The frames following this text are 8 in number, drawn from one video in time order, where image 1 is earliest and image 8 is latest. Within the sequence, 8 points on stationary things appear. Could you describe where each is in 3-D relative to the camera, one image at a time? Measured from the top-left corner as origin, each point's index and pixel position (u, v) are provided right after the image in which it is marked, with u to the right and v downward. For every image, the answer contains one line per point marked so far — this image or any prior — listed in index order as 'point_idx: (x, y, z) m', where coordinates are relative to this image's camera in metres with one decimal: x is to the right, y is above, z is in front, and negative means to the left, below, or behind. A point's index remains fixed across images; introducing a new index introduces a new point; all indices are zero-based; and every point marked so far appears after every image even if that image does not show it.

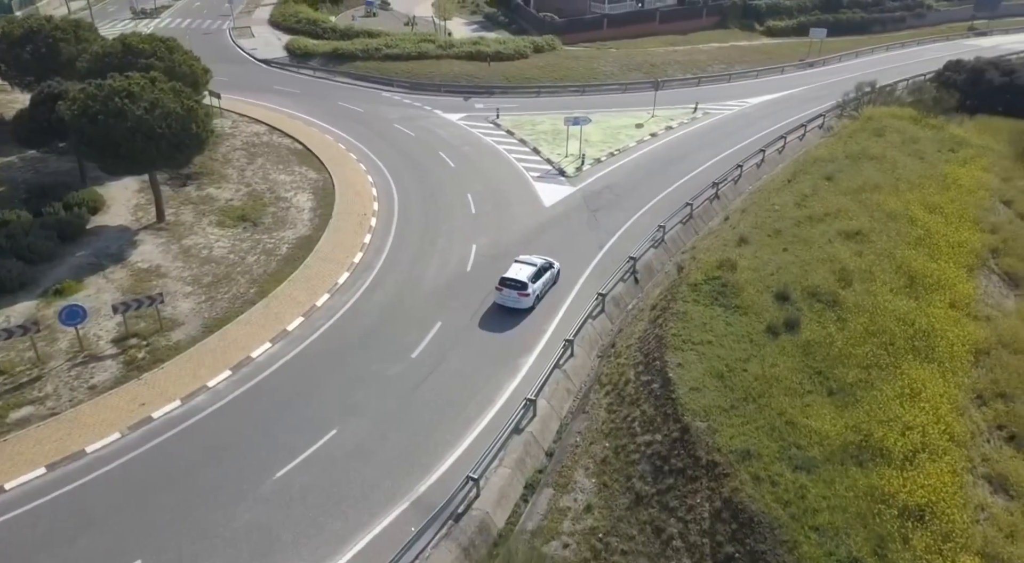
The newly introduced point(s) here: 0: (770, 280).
0: (+6.4, 0.0, +19.0) m
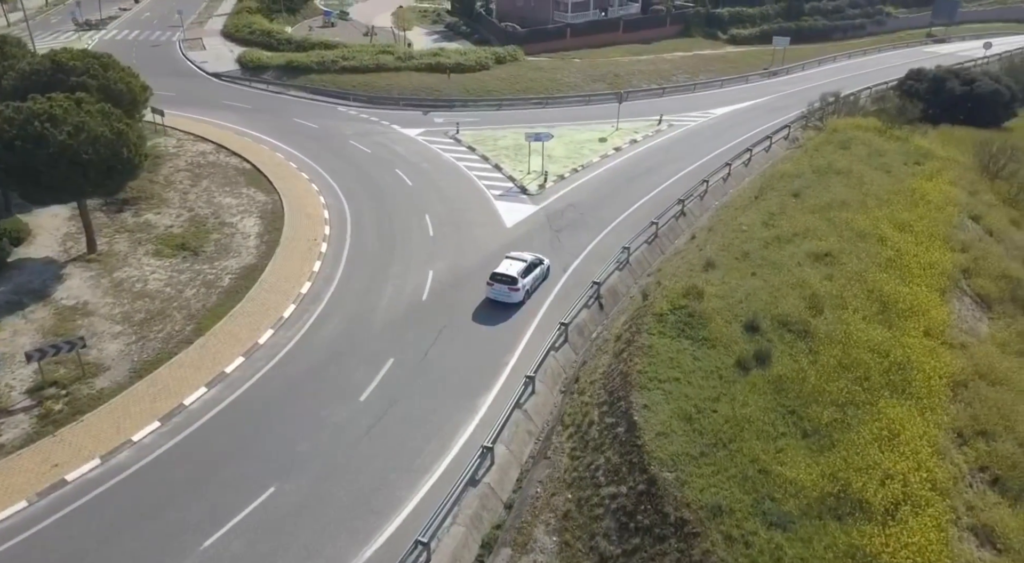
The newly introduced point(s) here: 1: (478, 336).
0: (+5.4, -0.7, +18.2) m
1: (-0.9, -1.4, +19.6) m
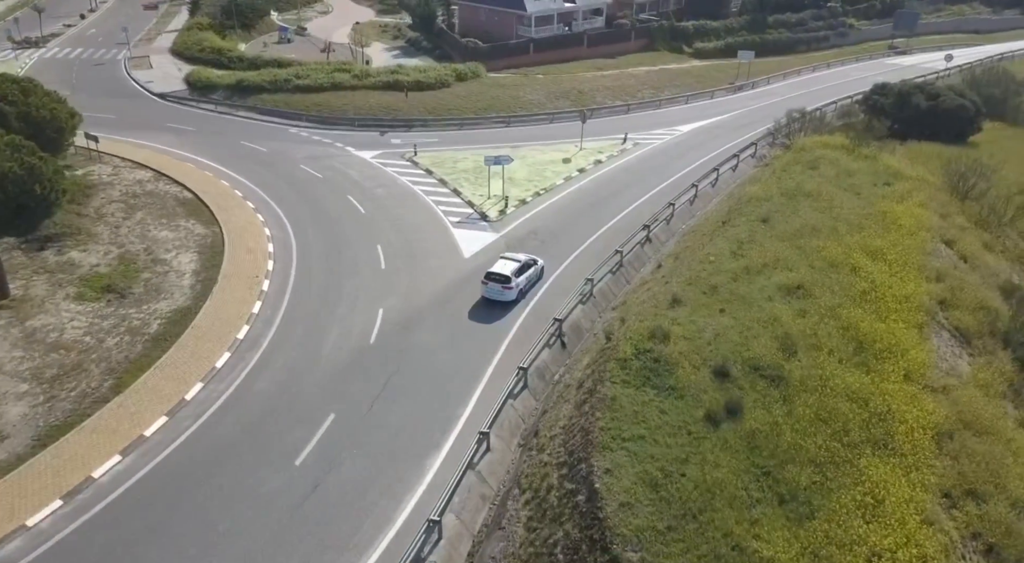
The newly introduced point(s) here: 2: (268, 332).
0: (+4.3, -1.6, +16.9) m
1: (-2.0, -2.4, +18.1) m
2: (-6.3, -1.3, +19.7) m
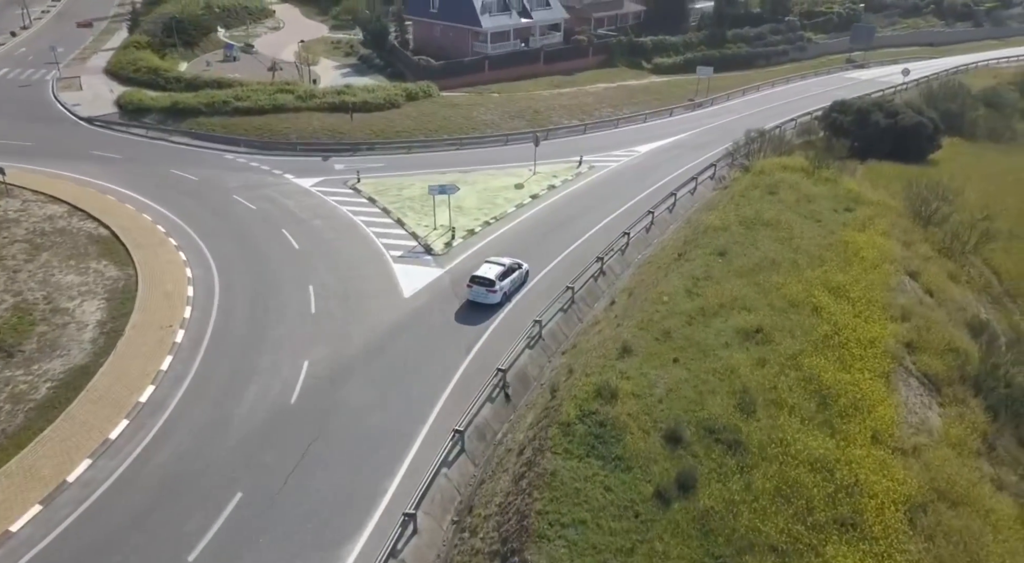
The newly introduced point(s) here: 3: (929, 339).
0: (+2.9, -2.7, +15.3) m
1: (-3.4, -3.6, +16.2) m
2: (-7.8, -2.6, +17.6) m
3: (+10.4, -1.4, +19.0) m
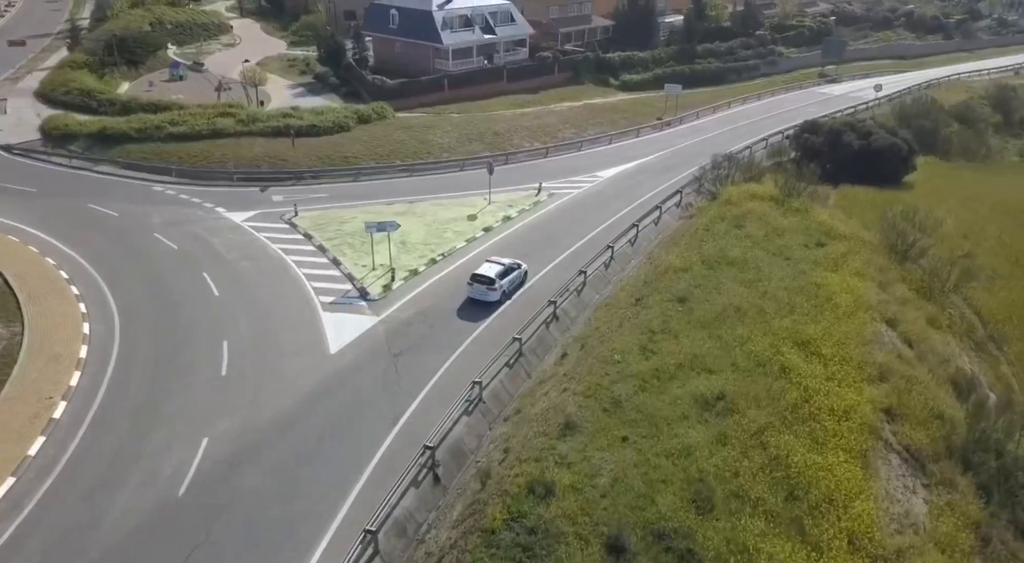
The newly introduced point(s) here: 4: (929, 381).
0: (+1.5, -4.0, +13.0) m
1: (-4.9, -5.0, +13.8) m
2: (-9.3, -4.1, +15.1) m
3: (+8.8, -2.7, +16.9) m
4: (+9.9, -2.4, +18.2) m
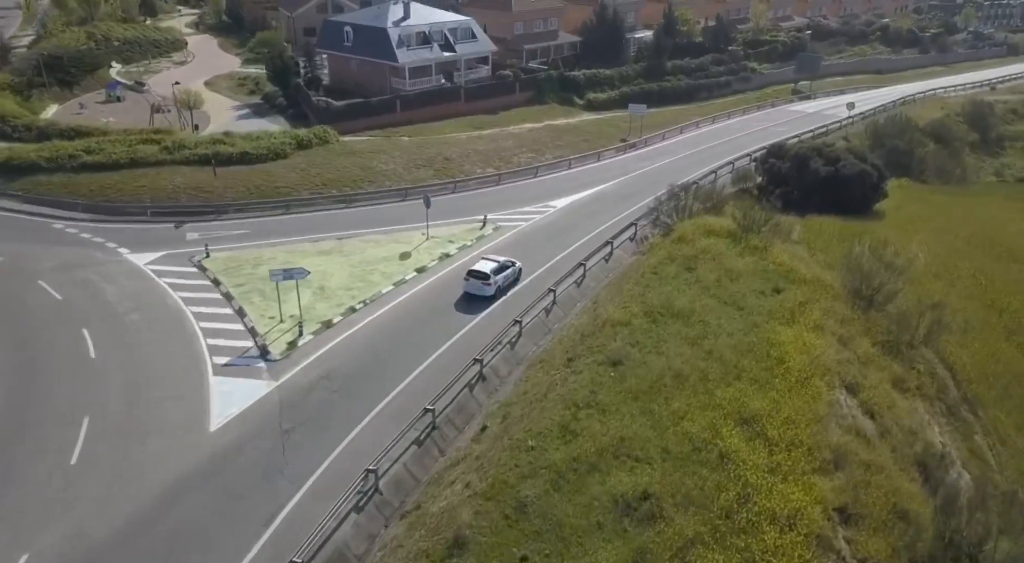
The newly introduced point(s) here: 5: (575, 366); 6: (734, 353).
0: (-0.5, -5.4, +10.4) m
1: (-6.9, -6.5, +10.9) m
2: (-11.4, -5.6, +12.2) m
3: (+6.7, -4.1, +14.3) m
4: (+7.8, -3.8, +15.7) m
5: (+1.6, -2.2, +19.4) m
6: (+5.7, -1.8, +19.5) m
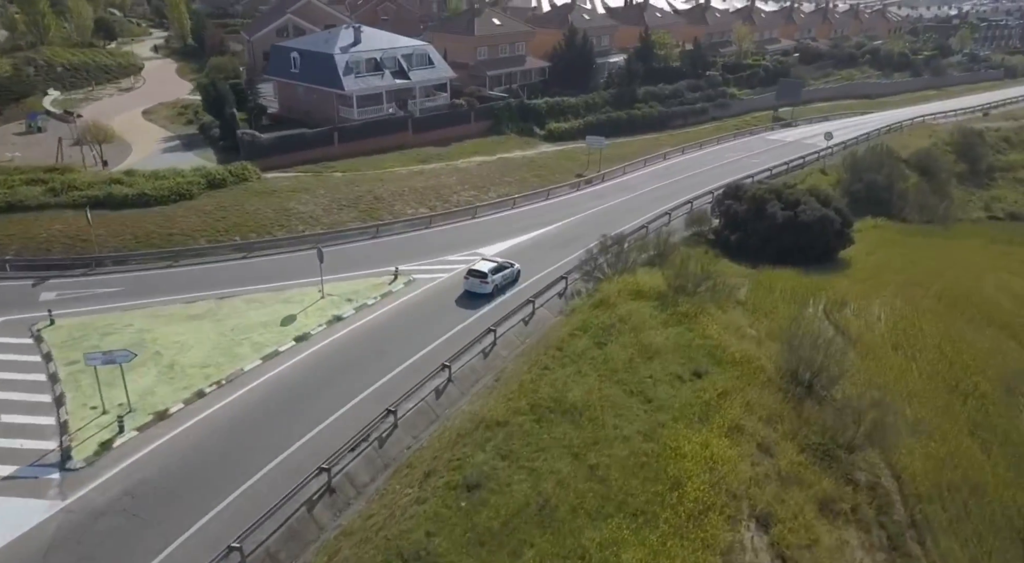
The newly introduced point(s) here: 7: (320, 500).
0: (-4.0, -7.2, +6.5) m
1: (-10.3, -8.3, +7.1) m
2: (-14.8, -7.5, +8.4) m
3: (+3.3, -6.1, +10.5) m
4: (+4.4, -5.8, +11.9) m
5: (-1.8, -4.2, +15.6) m
6: (+2.3, -3.9, +15.8) m
7: (-4.5, -4.9, +16.9) m
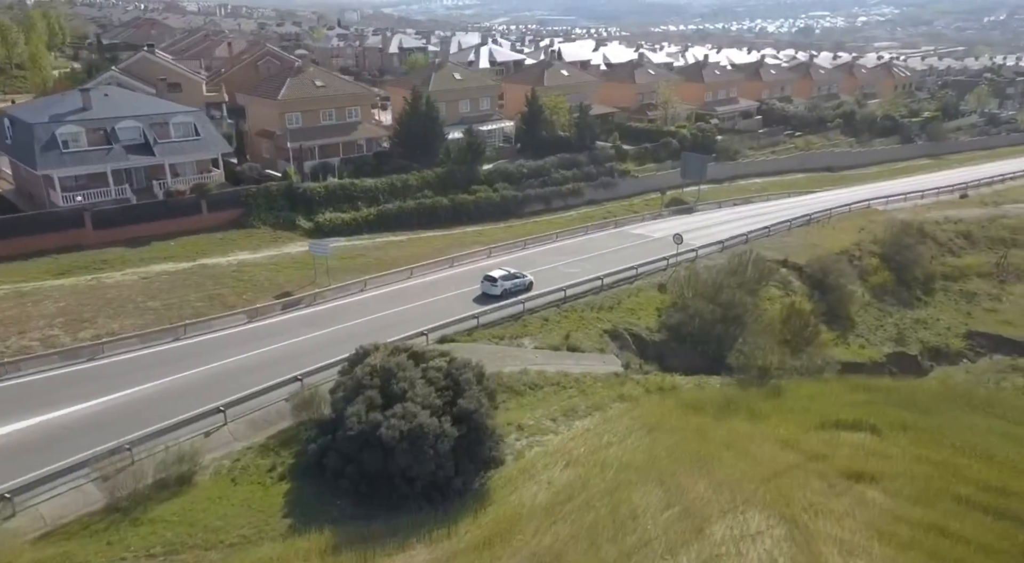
0: (-22.3, -12.1, -6.5) m
1: (-28.7, -13.0, -5.6) m
2: (-33.0, -12.1, -4.1) m
3: (-14.9, -11.4, -2.8) m
4: (-13.6, -11.3, -1.5) m
5: (-19.6, -9.7, +2.6) m
6: (-15.5, -9.5, +2.6) m
7: (-22.2, -10.4, +4.0) m
